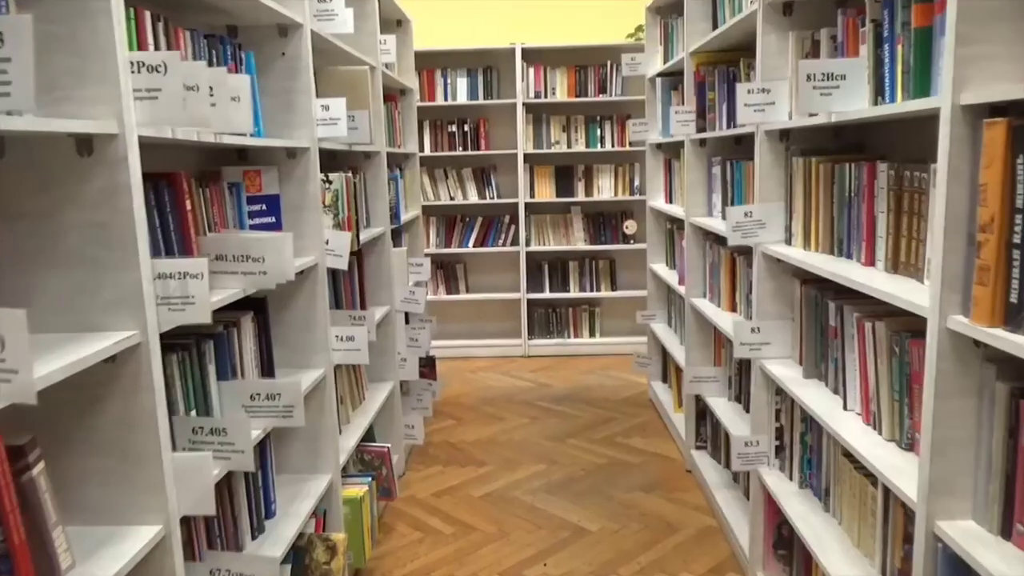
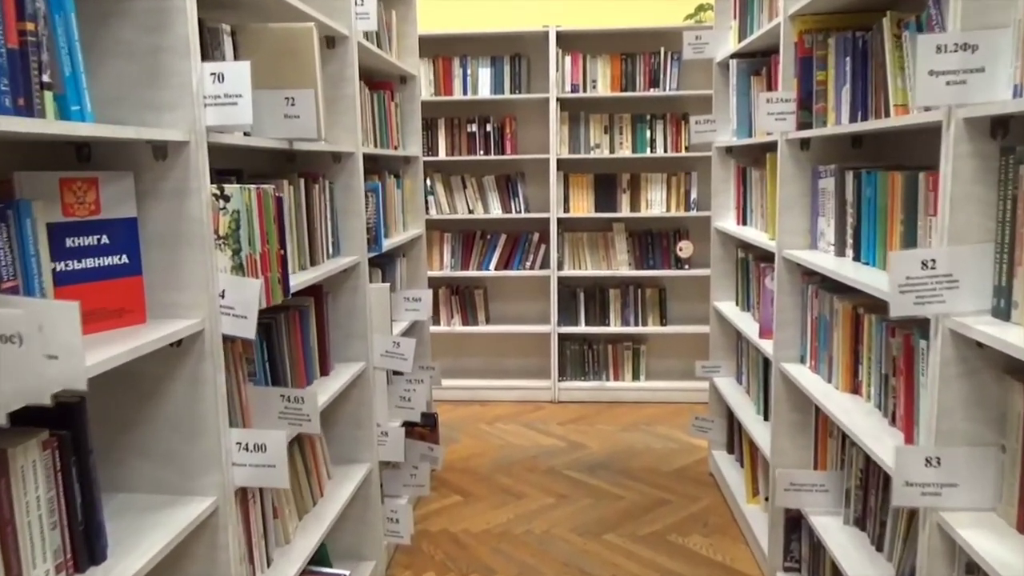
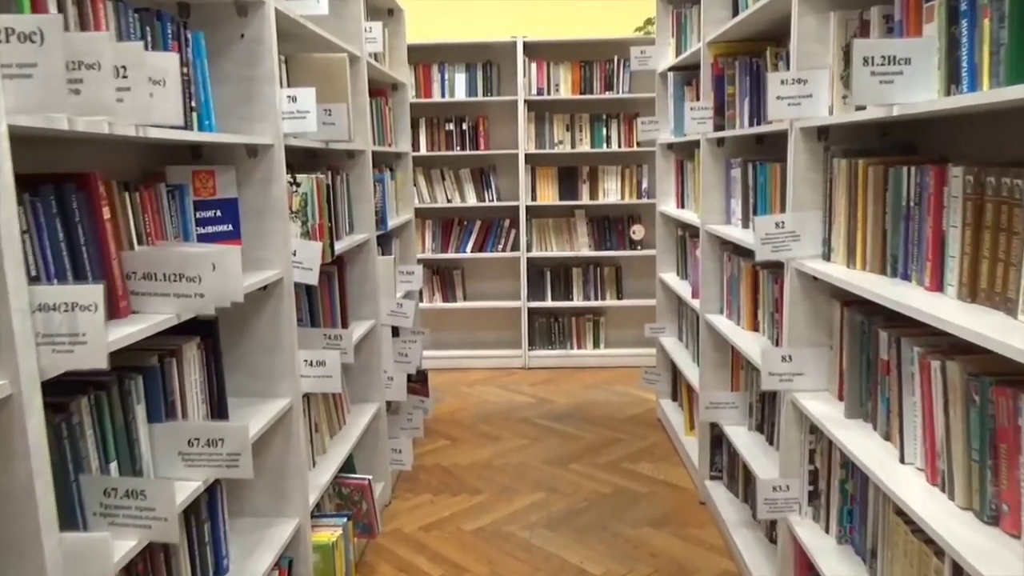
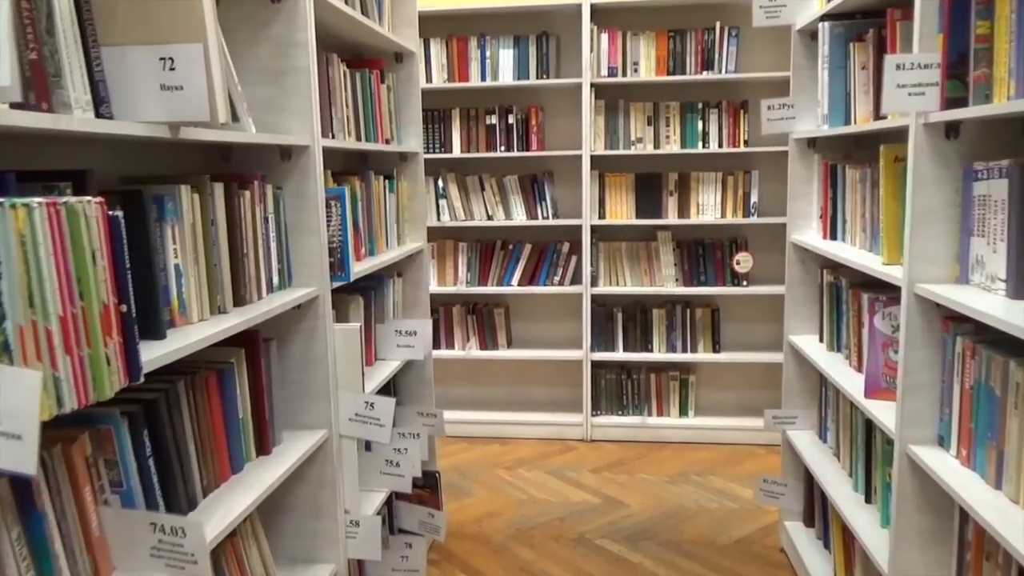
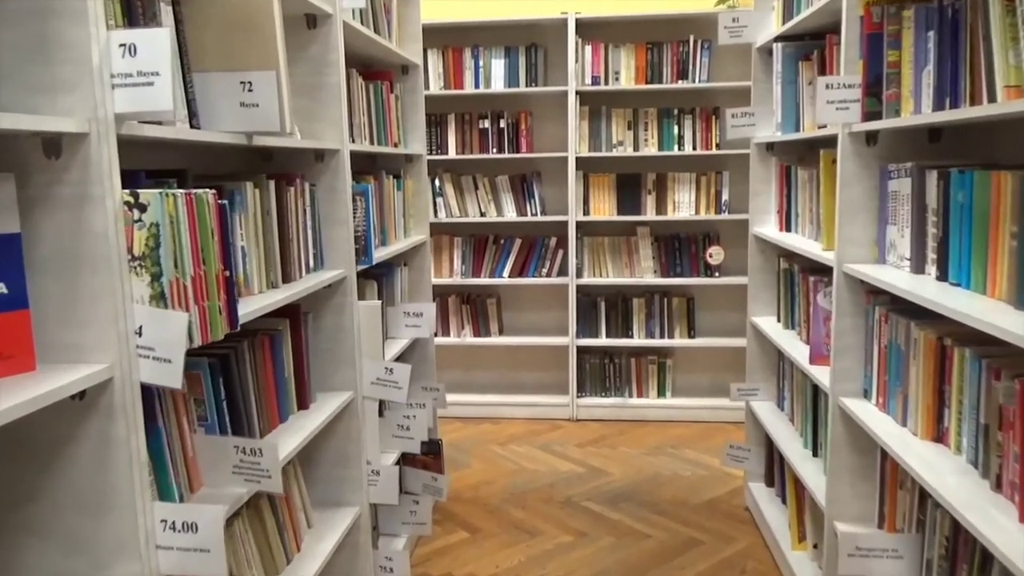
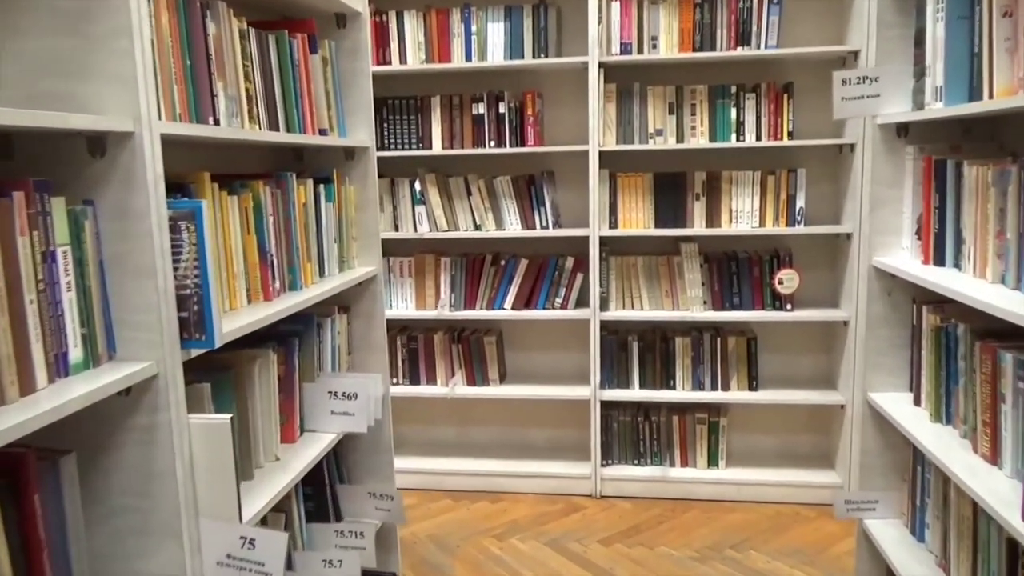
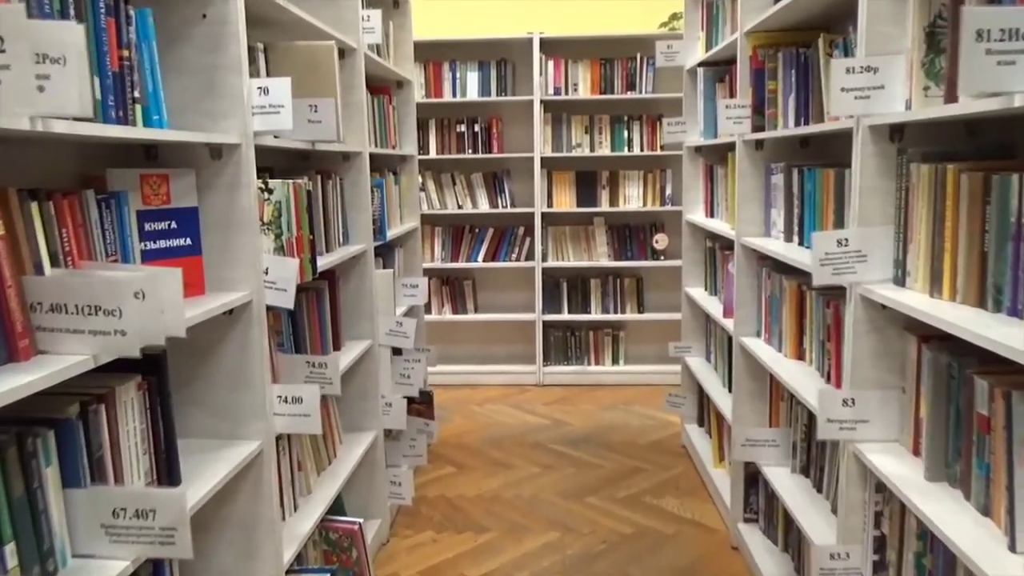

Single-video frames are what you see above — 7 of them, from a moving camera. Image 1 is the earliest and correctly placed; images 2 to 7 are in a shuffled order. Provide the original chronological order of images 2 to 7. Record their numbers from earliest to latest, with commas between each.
3, 7, 2, 5, 4, 6
